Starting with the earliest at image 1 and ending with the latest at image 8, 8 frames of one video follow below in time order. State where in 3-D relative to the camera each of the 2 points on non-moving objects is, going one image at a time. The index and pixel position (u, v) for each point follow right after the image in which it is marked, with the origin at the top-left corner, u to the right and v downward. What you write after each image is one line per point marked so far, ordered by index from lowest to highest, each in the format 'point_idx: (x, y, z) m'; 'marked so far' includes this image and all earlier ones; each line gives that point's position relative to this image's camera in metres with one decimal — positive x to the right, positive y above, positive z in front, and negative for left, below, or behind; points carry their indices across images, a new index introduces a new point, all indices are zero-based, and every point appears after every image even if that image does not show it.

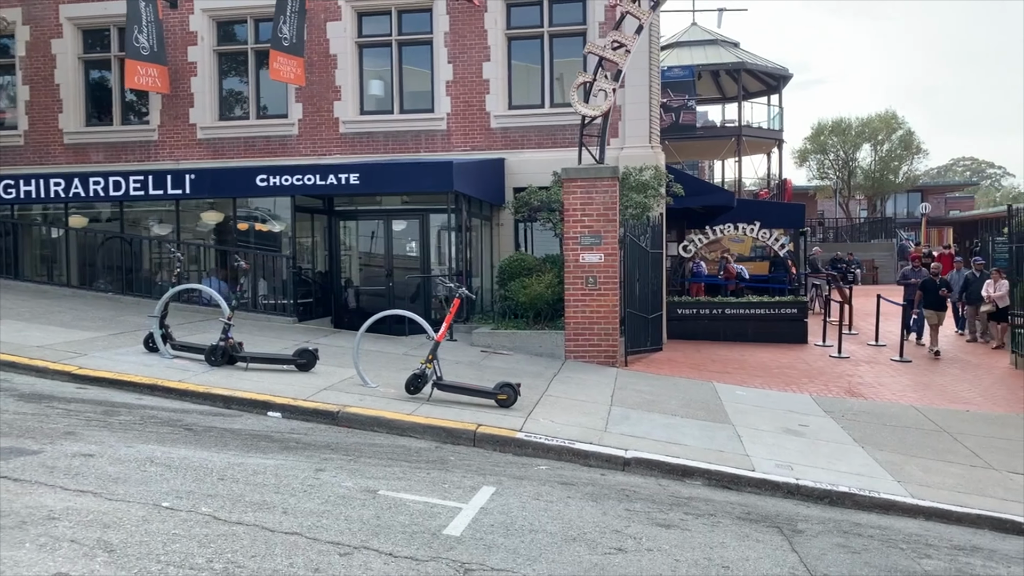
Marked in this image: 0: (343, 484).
0: (-1.1, -1.3, +5.3) m
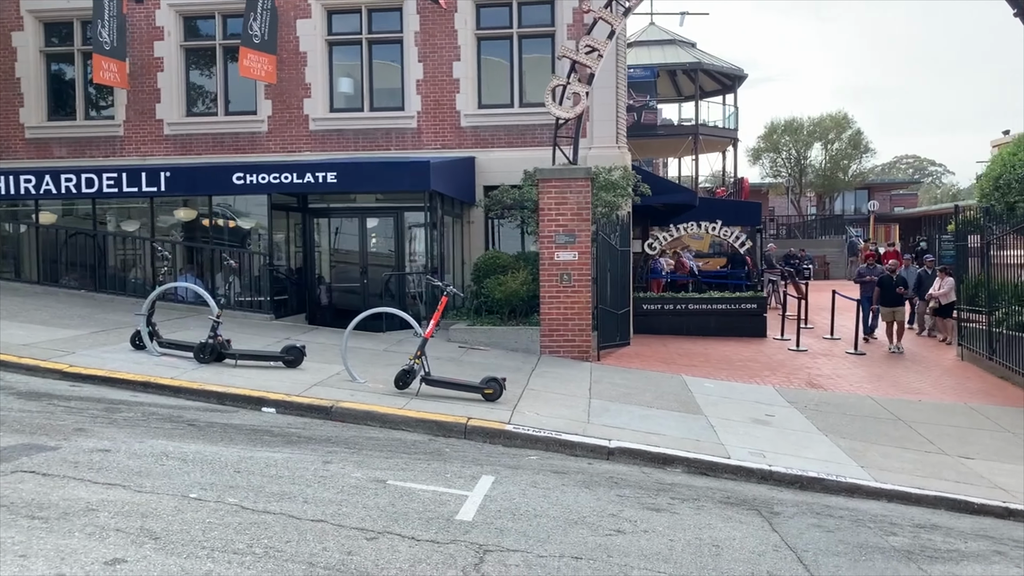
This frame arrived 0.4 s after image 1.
0: (-1.1, -1.3, +5.6) m
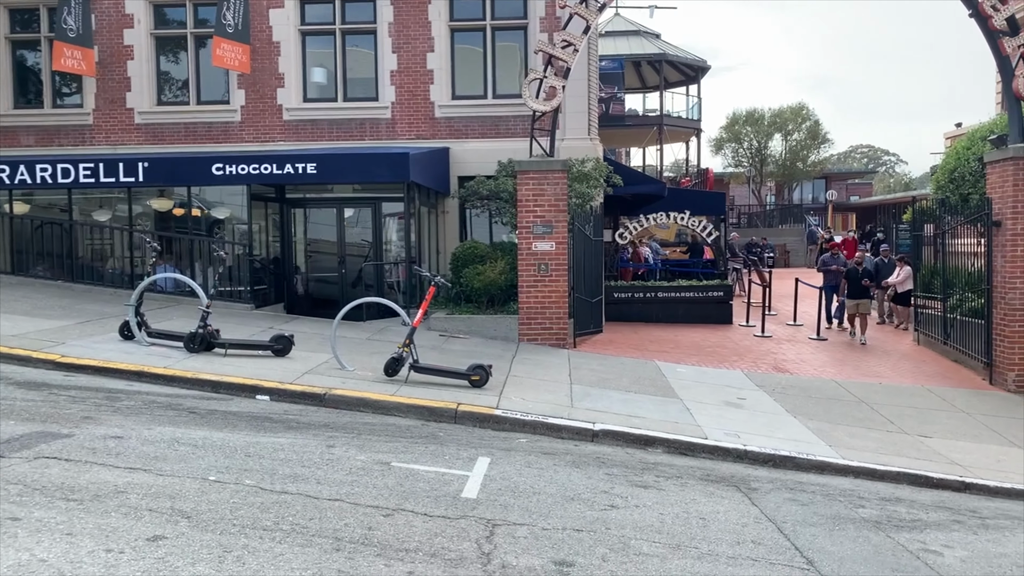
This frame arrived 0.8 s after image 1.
0: (-1.1, -1.2, +5.9) m
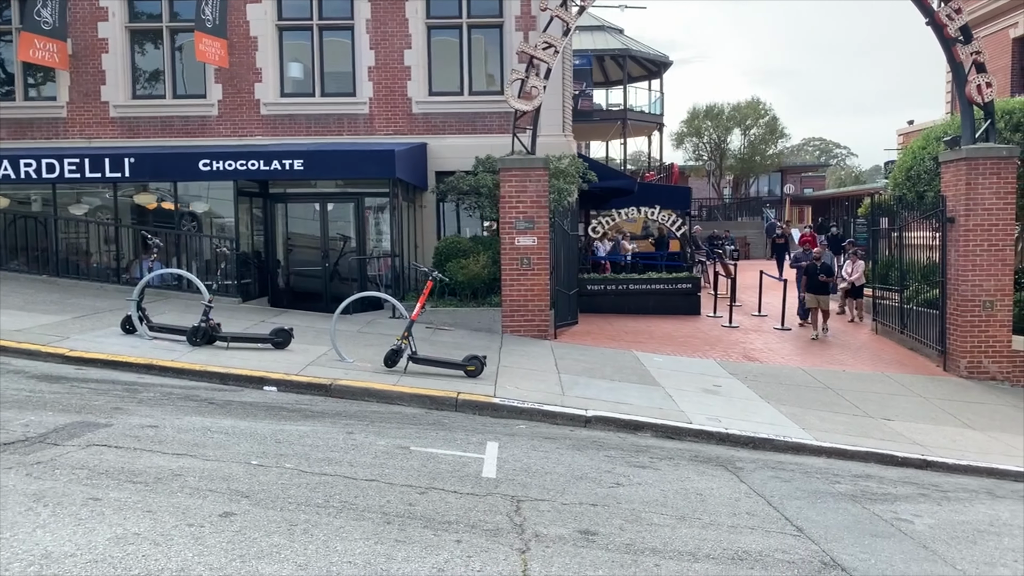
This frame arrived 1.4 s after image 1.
0: (-1.0, -1.2, +6.3) m
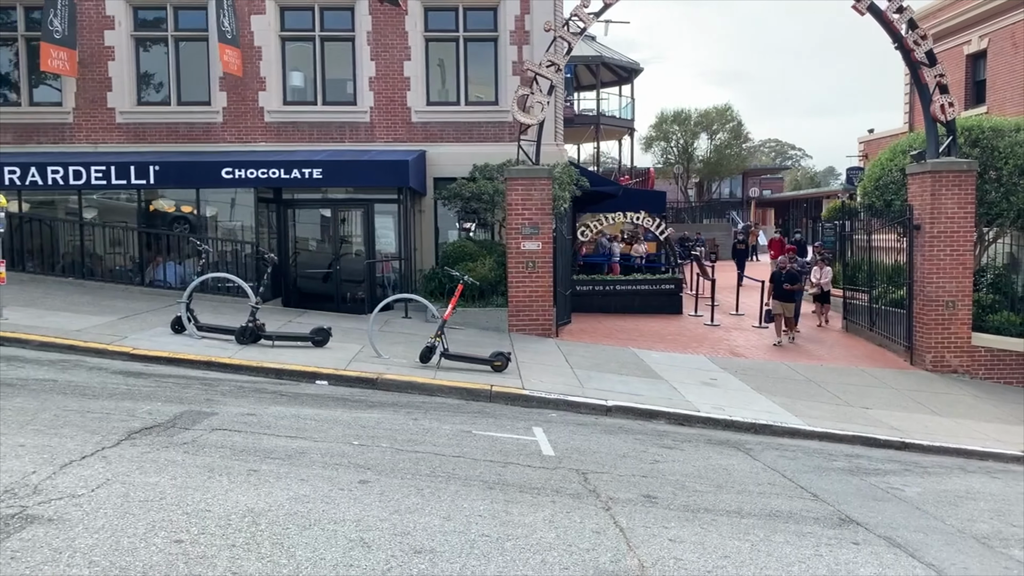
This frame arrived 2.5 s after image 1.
0: (-0.6, -1.2, +7.1) m
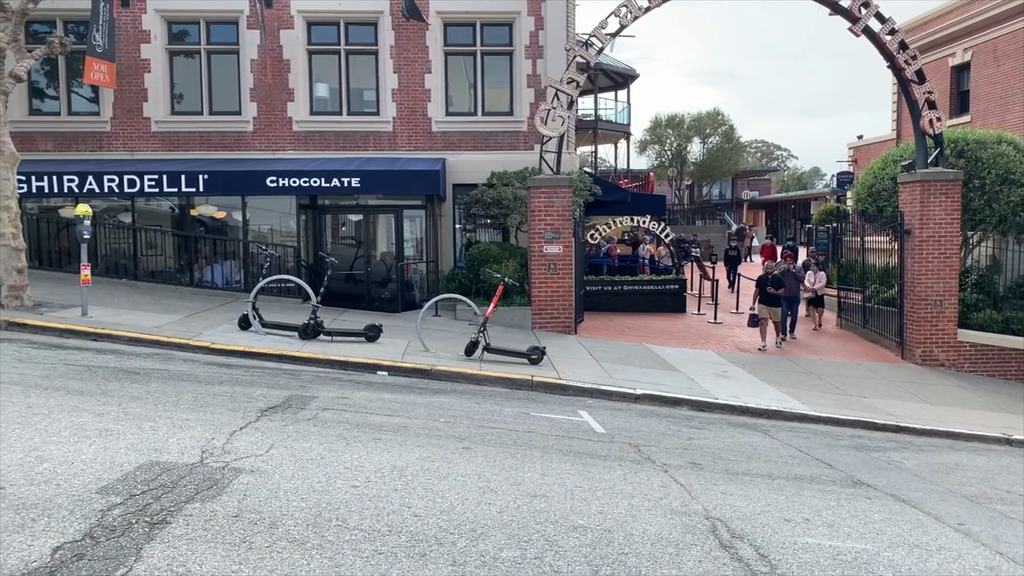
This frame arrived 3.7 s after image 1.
0: (-0.1, -1.2, +8.2) m
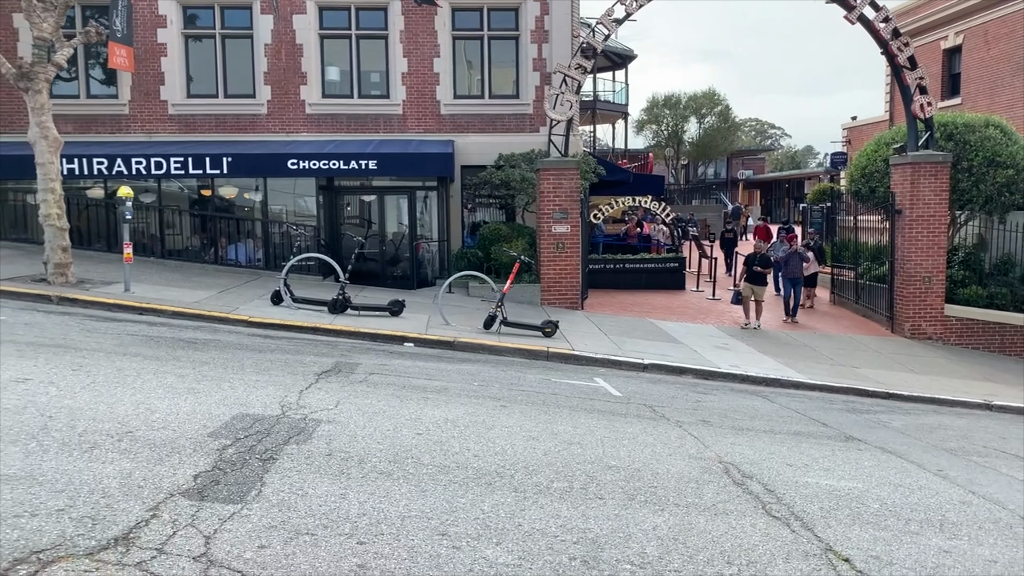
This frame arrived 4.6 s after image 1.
0: (+0.2, -1.0, +8.9) m
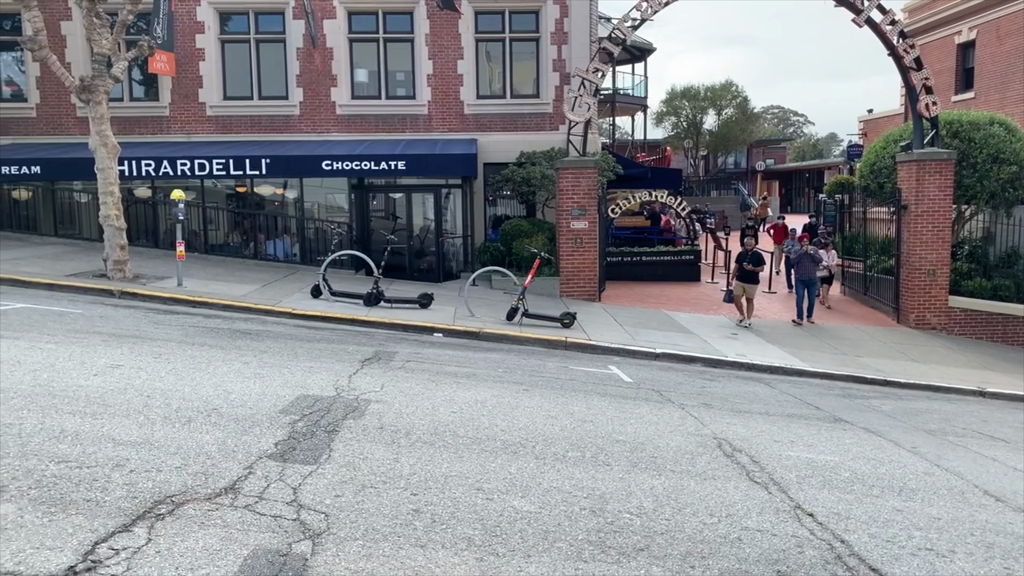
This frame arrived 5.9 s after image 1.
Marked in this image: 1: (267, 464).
0: (+0.4, -0.9, +9.8) m
1: (-1.4, -1.0, +4.7) m
